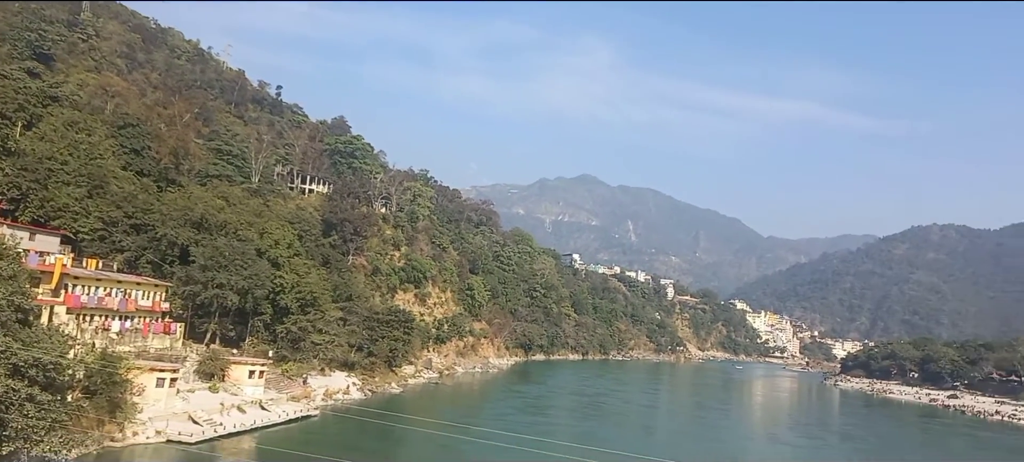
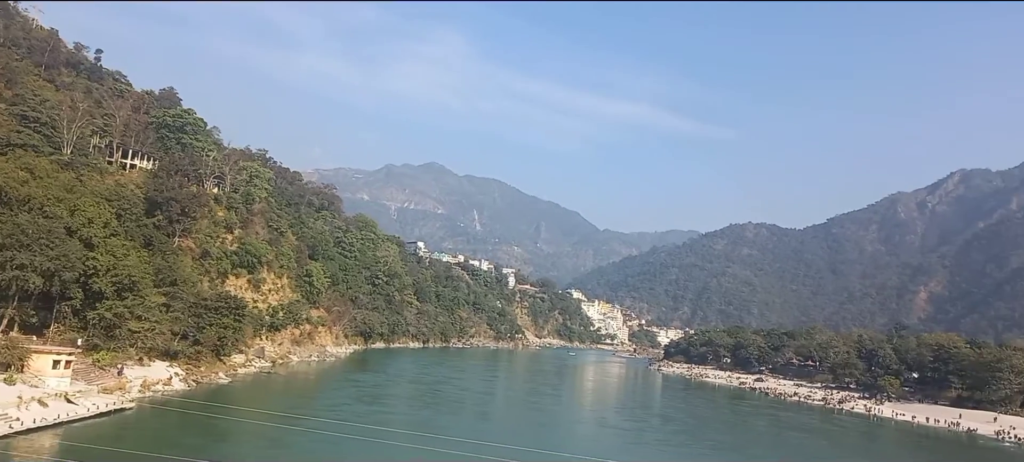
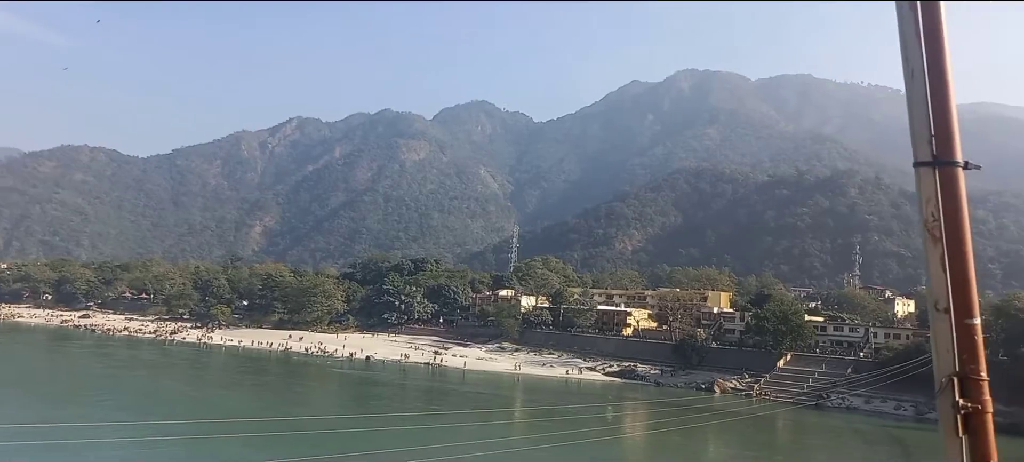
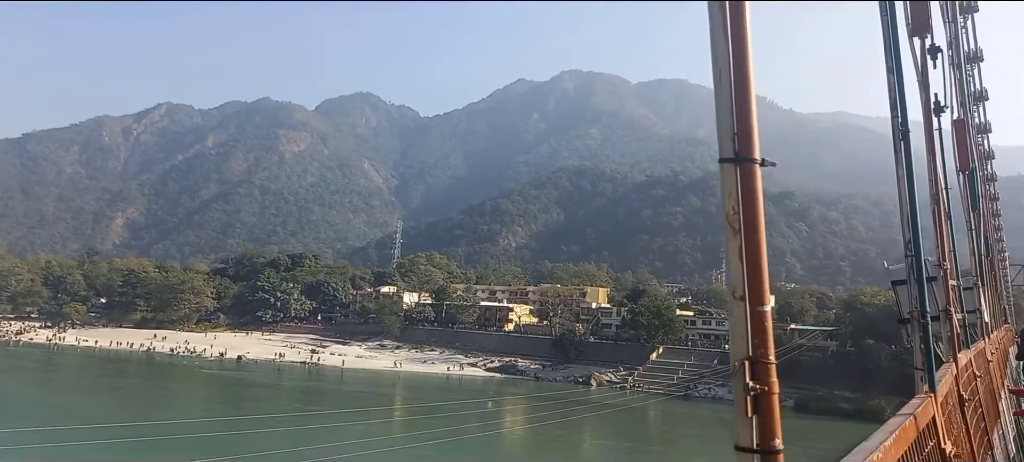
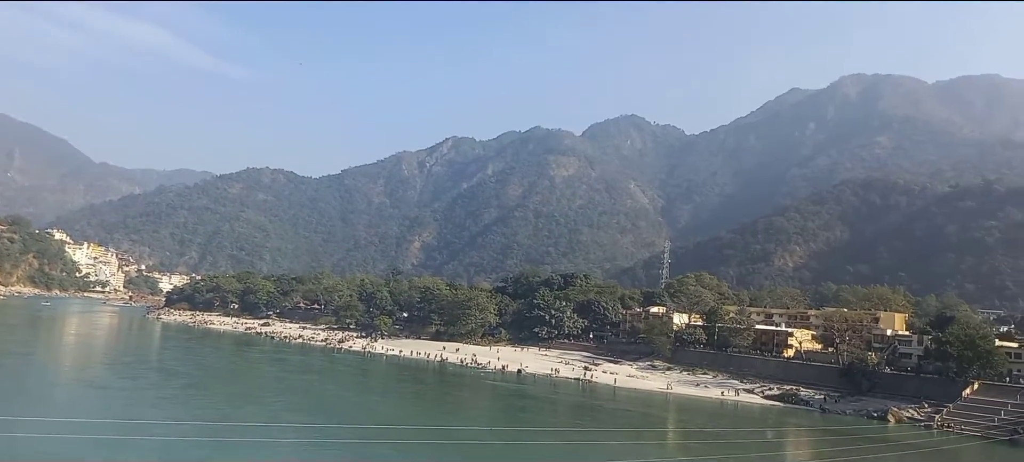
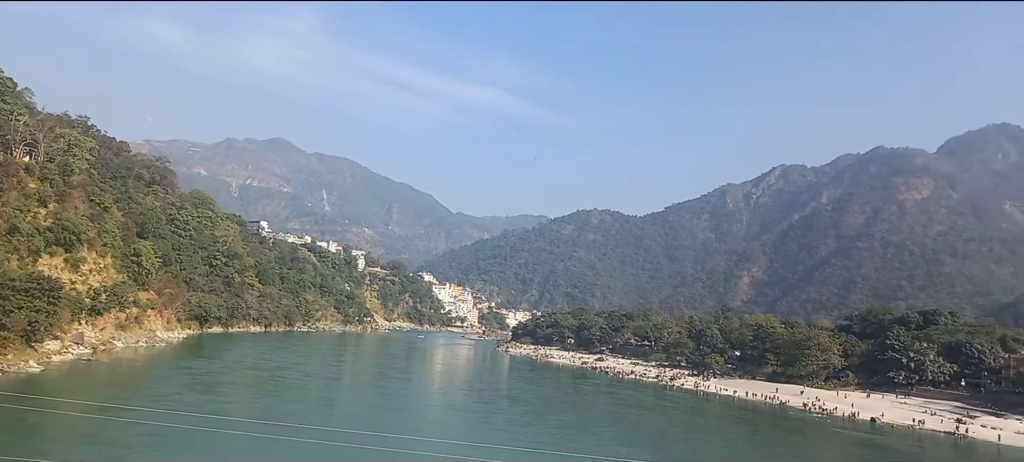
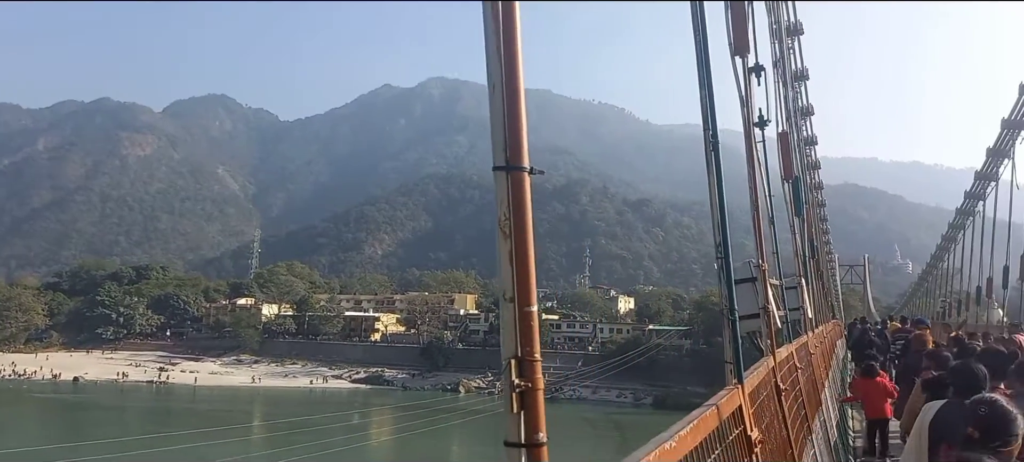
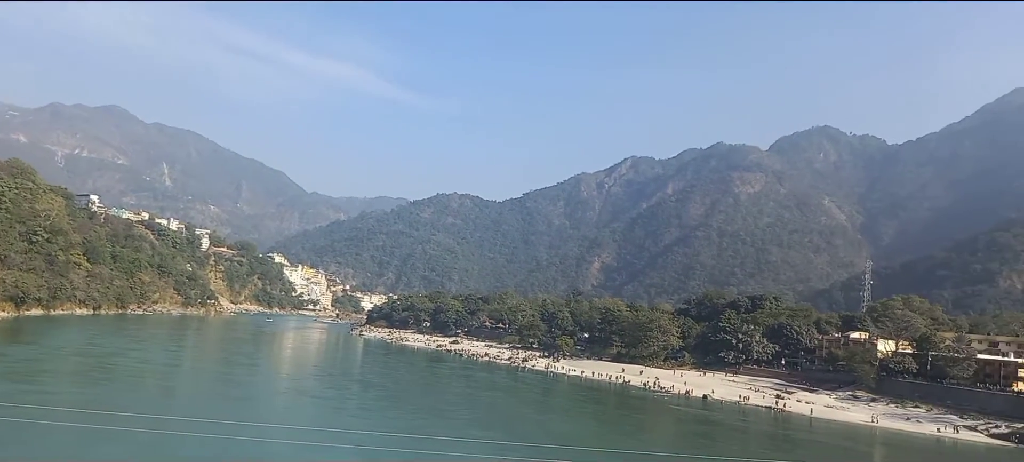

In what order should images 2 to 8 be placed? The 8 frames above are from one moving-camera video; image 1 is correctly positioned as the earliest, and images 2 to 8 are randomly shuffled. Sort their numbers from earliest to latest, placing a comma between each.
2, 6, 8, 5, 3, 4, 7
